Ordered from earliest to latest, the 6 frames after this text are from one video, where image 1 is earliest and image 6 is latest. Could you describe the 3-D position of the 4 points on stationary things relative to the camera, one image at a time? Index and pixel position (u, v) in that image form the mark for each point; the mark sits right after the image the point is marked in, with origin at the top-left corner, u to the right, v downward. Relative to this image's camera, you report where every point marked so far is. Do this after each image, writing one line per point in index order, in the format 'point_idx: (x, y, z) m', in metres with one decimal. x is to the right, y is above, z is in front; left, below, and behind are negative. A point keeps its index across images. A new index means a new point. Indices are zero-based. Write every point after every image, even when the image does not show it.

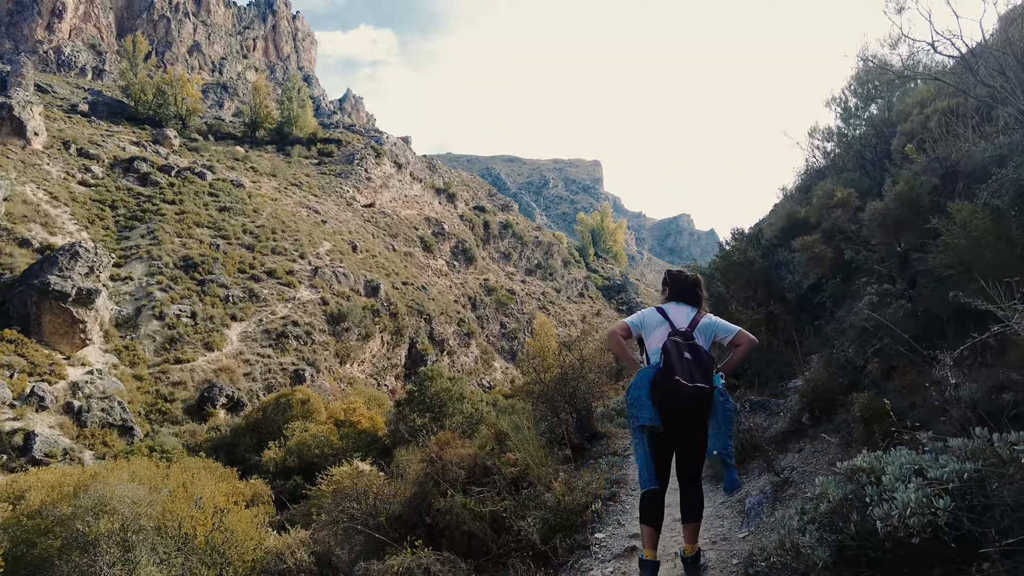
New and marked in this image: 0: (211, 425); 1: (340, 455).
0: (-12.5, -5.7, +19.5) m
1: (-6.0, -5.6, +15.9) m
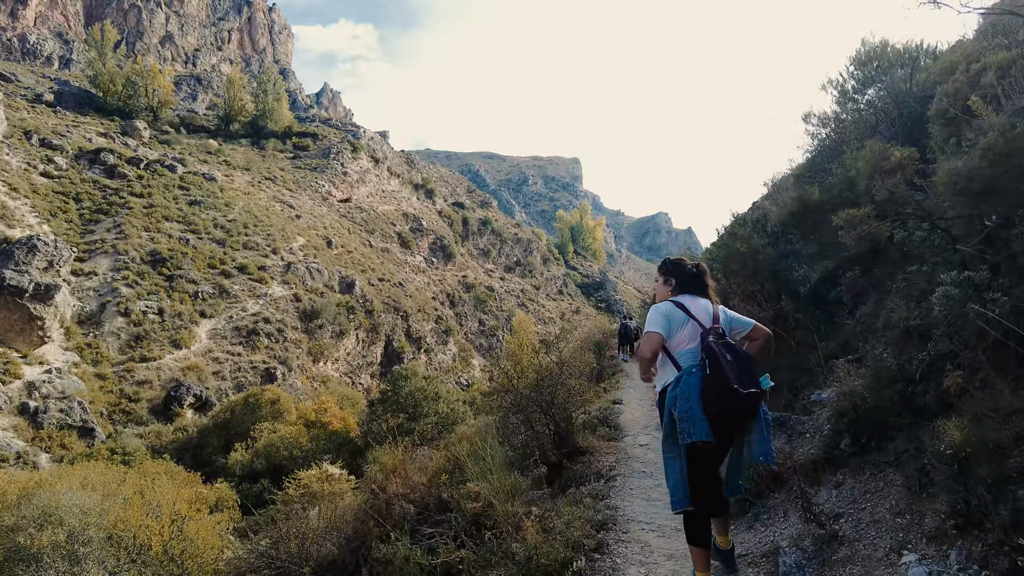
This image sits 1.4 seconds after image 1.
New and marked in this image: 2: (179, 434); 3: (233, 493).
0: (-13.4, -5.5, +18.7) m
1: (-6.7, -5.5, +15.4) m
2: (-13.1, -5.8, +18.5) m
3: (-7.5, -5.4, +12.4) m
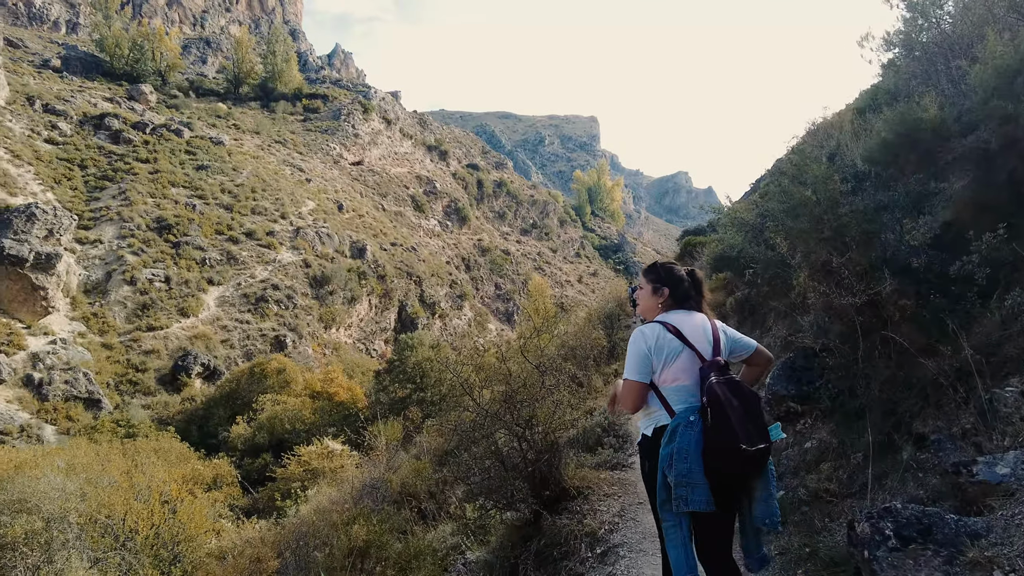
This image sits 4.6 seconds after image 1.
0: (-12.7, -4.2, +18.8) m
1: (-6.2, -4.4, +15.2) m
2: (-12.5, -4.5, +18.5) m
3: (-7.1, -4.5, +12.2) m
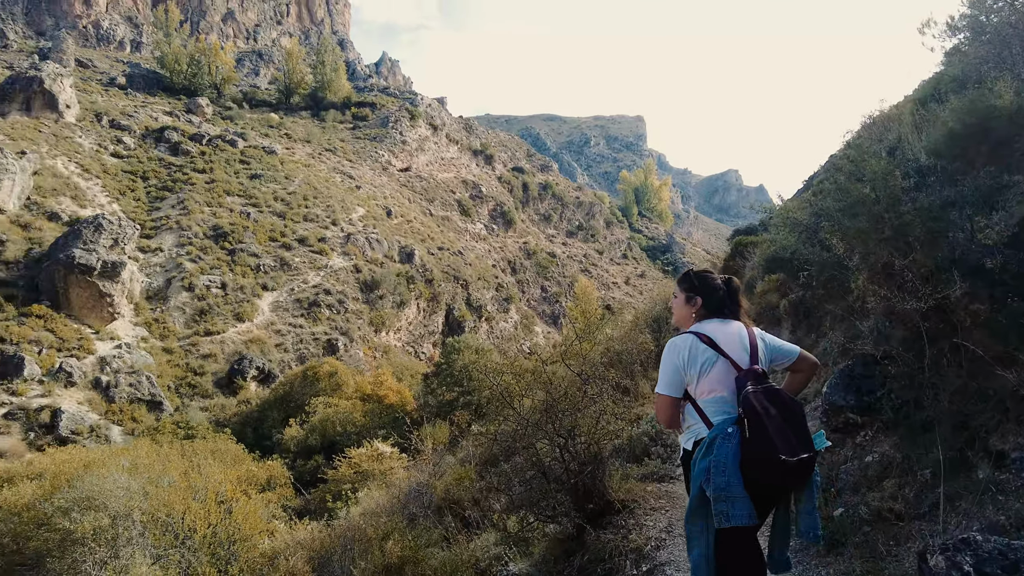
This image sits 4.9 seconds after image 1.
0: (-10.8, -4.4, +19.7) m
1: (-4.7, -4.5, +15.5) m
2: (-10.6, -4.7, +19.4) m
3: (-5.8, -4.7, +12.6) m
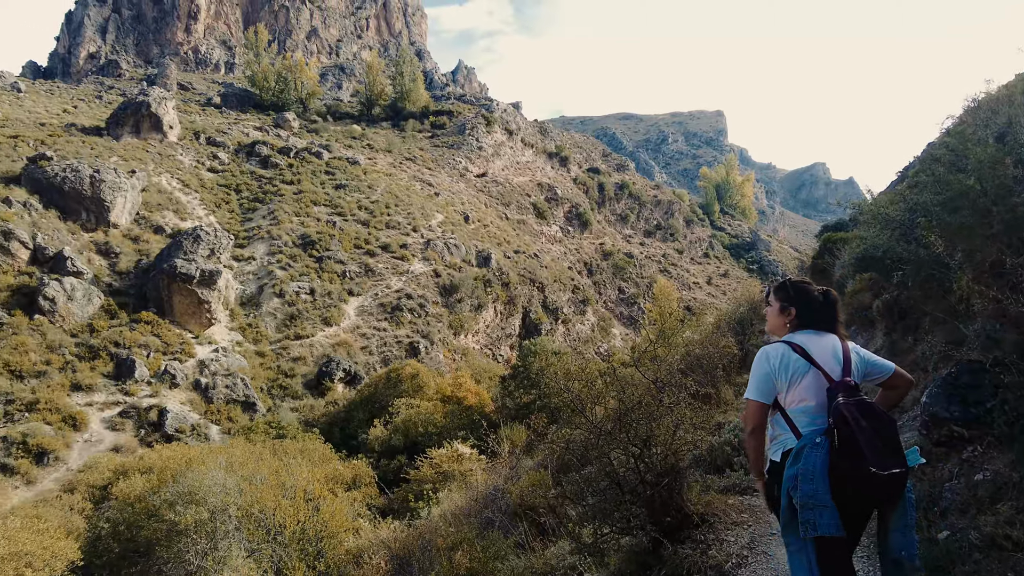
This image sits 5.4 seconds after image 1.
0: (-7.6, -4.6, +20.6) m
1: (-2.2, -4.7, +15.5) m
2: (-7.4, -4.9, +20.2) m
3: (-3.8, -4.8, +12.8) m
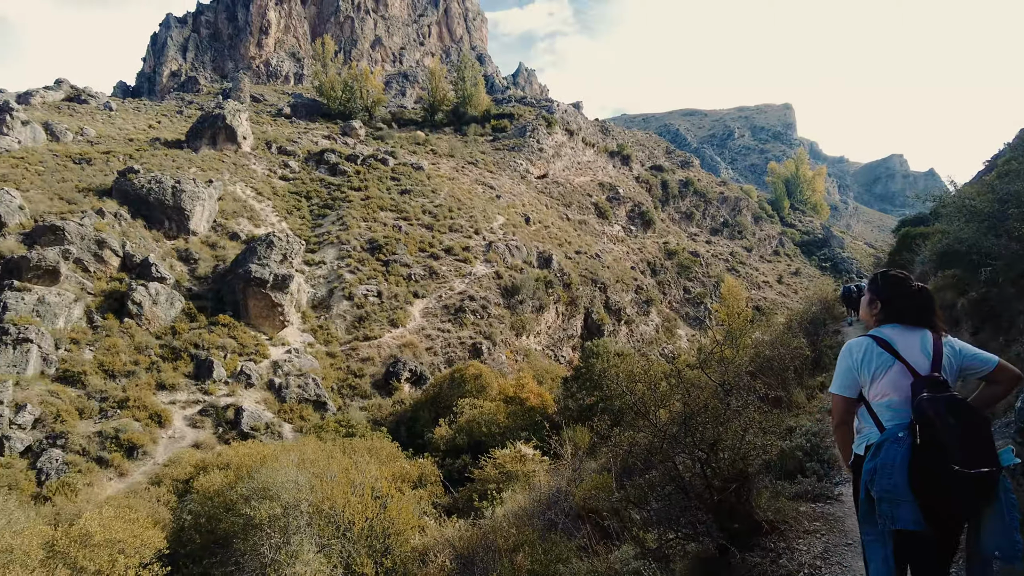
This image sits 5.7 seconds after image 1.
0: (-4.9, -4.8, +21.0) m
1: (-0.2, -4.7, +15.3) m
2: (-4.8, -5.0, +20.6) m
3: (-2.1, -4.9, +12.8) m
